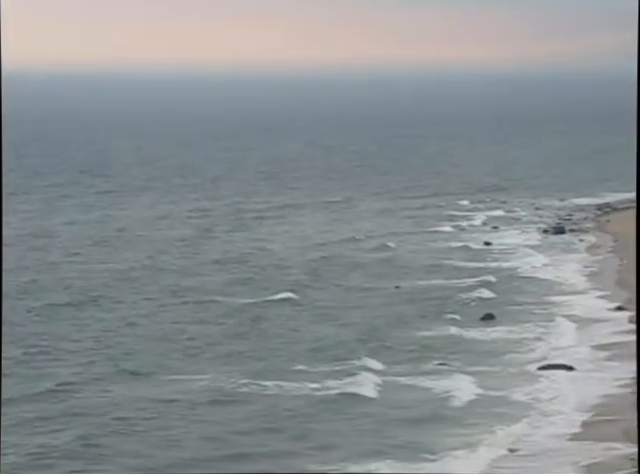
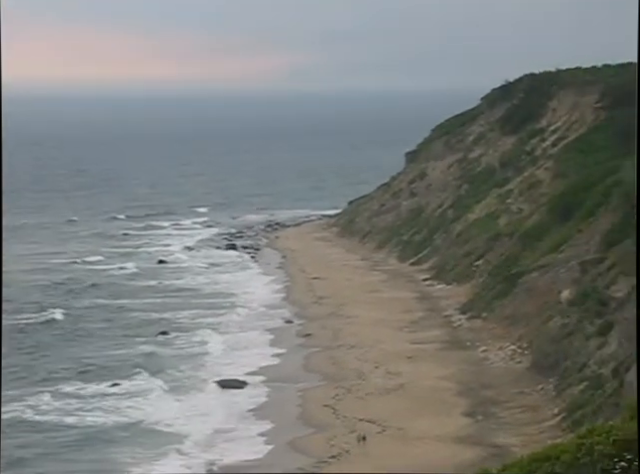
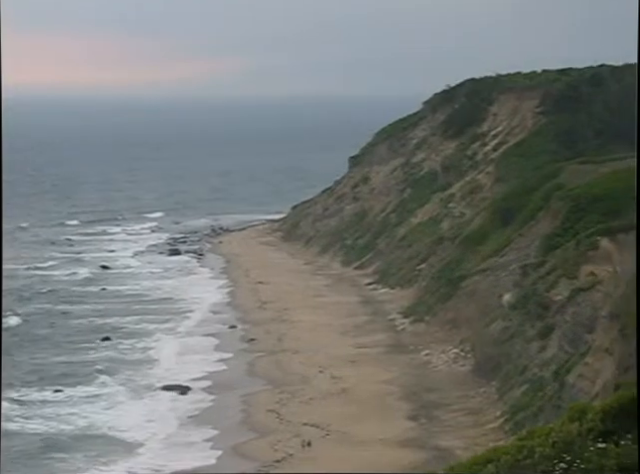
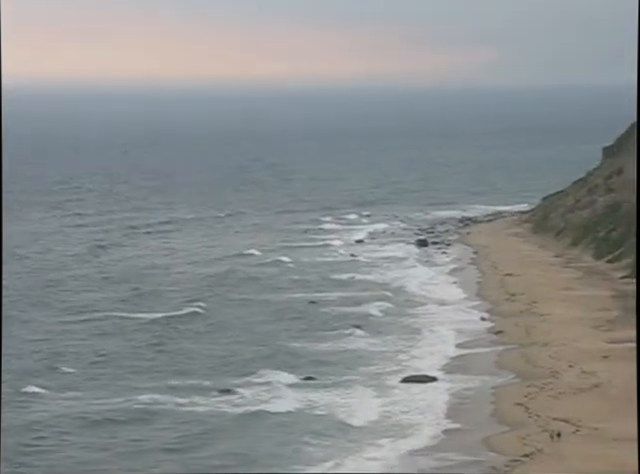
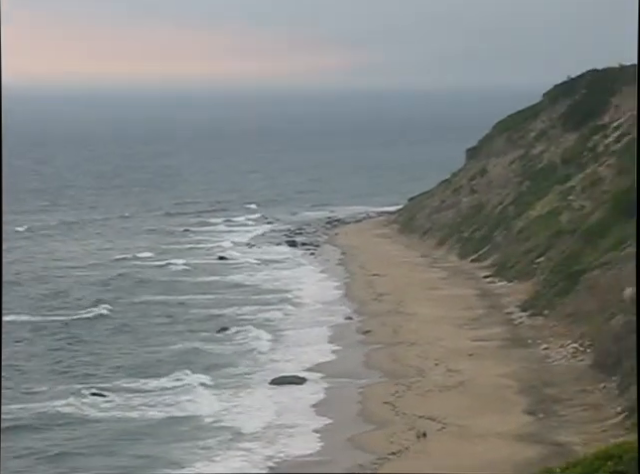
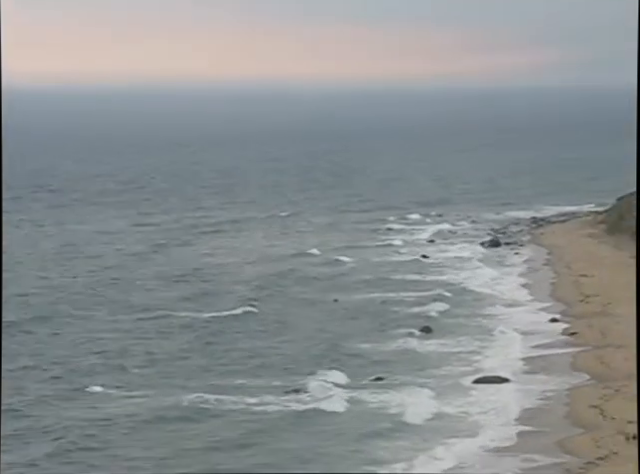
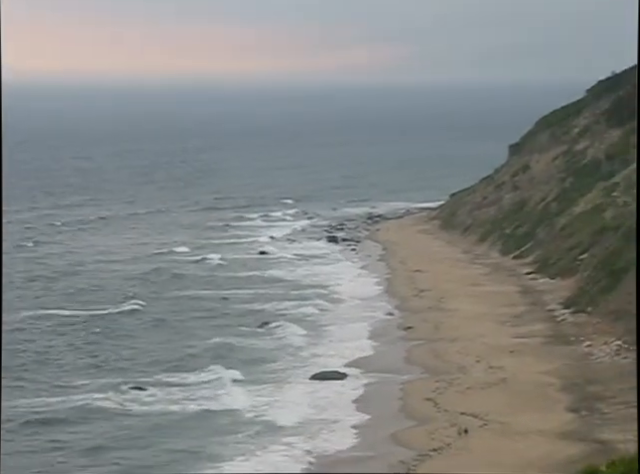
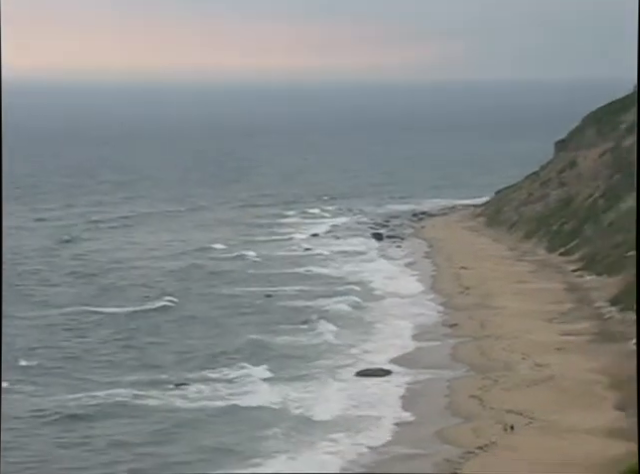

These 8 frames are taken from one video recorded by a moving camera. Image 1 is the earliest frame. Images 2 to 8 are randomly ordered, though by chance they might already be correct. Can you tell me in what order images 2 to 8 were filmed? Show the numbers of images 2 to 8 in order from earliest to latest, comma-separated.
6, 4, 8, 7, 5, 2, 3
